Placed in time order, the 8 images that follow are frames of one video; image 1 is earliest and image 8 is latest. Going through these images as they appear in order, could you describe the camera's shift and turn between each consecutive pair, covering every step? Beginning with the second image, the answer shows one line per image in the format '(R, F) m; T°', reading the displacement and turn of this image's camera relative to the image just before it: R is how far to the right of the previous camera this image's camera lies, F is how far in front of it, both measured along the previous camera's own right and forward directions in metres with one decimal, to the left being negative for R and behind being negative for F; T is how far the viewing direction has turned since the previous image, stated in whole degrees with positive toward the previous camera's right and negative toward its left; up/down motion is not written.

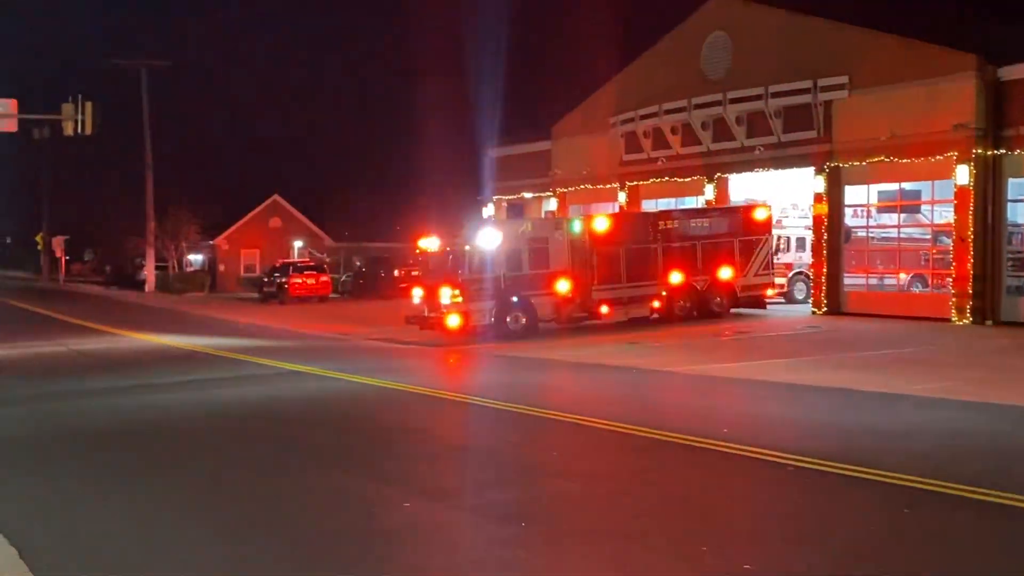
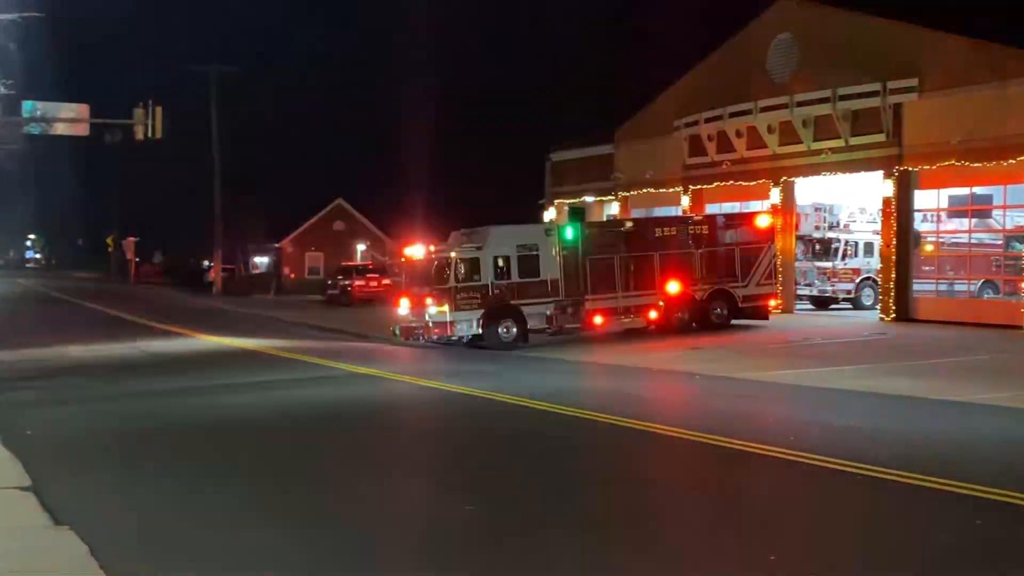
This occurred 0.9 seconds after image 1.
(0.0, 0.0) m; -3°
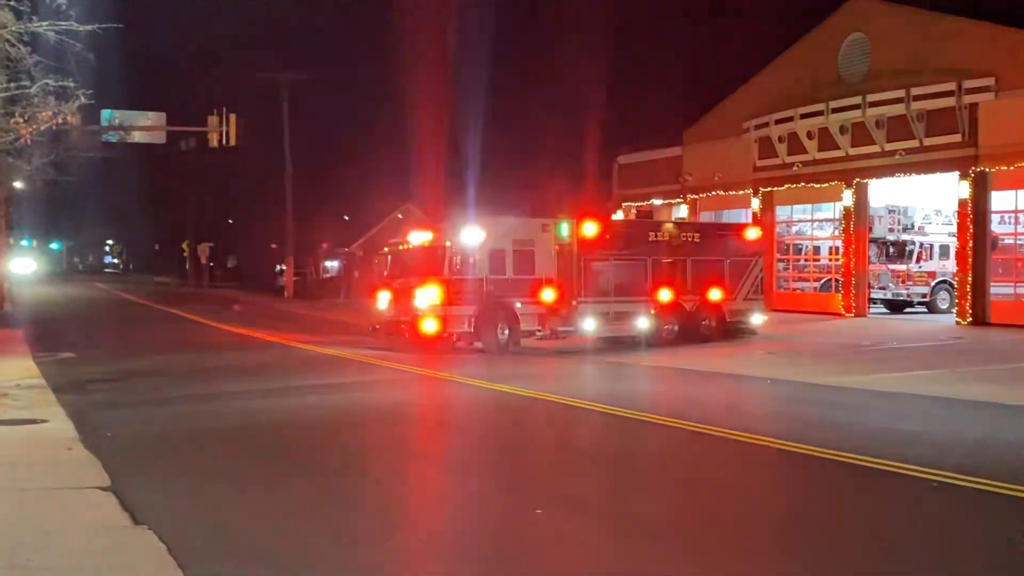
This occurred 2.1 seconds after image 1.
(0.0, 0.0) m; -3°
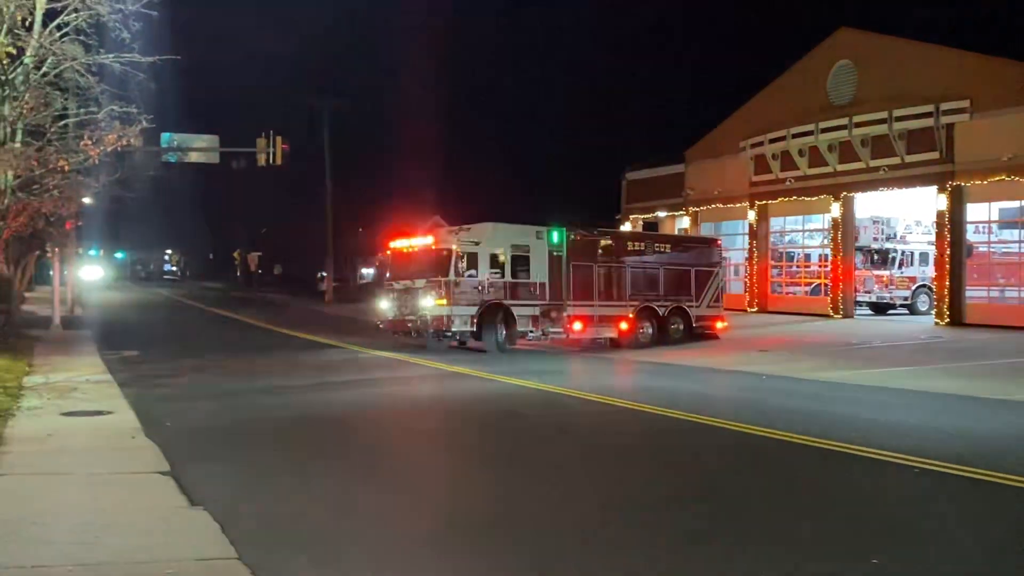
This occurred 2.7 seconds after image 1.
(+0.3, -2.1) m; -2°
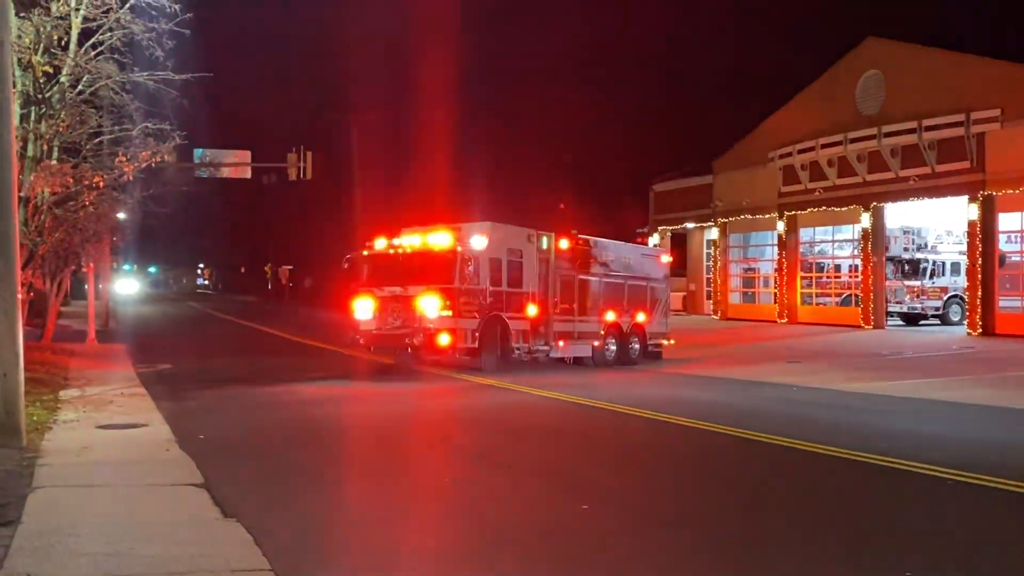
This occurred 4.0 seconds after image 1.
(+0.1, -0.1) m; -2°
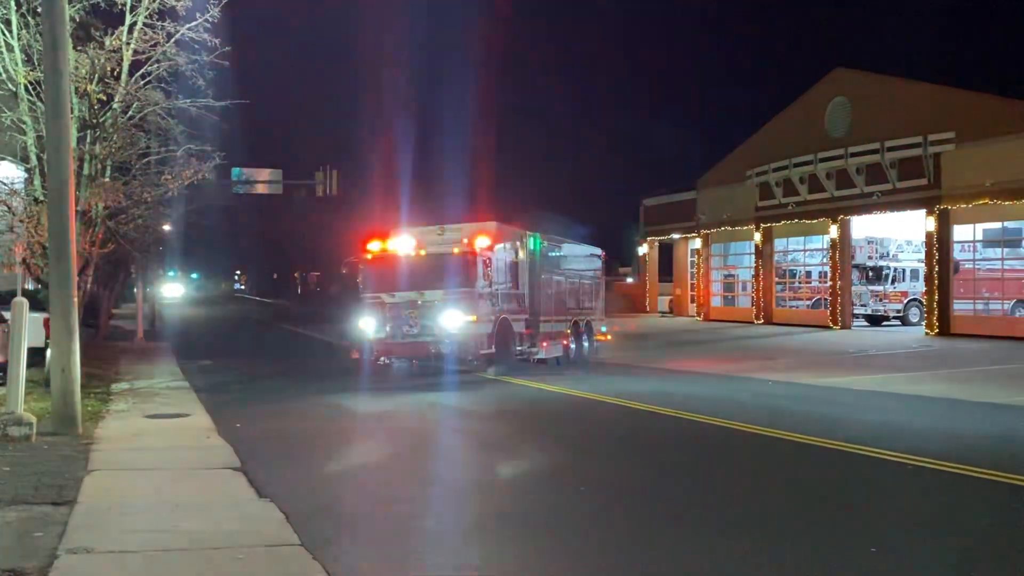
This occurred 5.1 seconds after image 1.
(+0.4, -2.5) m; -1°
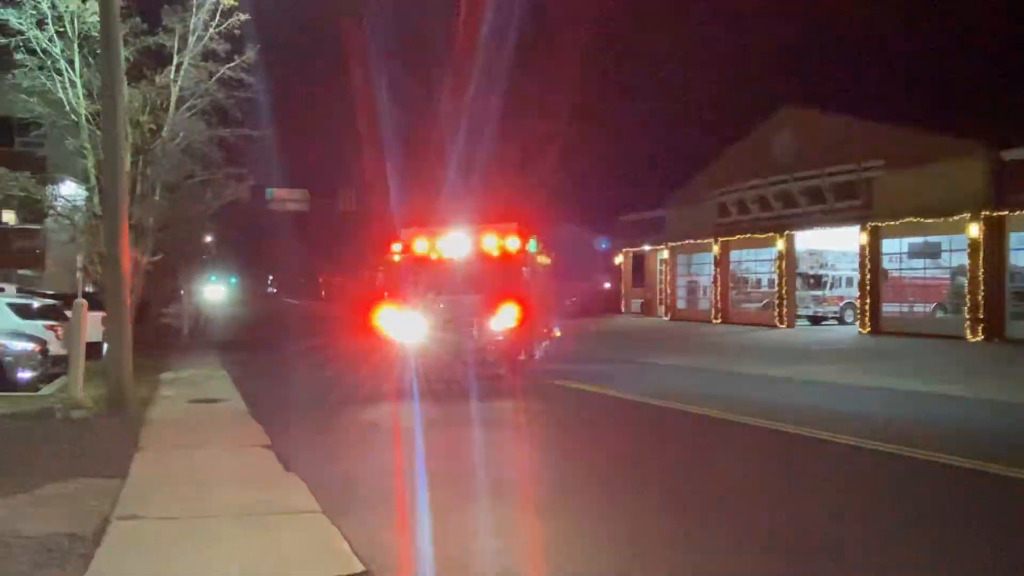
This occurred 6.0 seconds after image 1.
(+0.3, -4.0) m; 0°
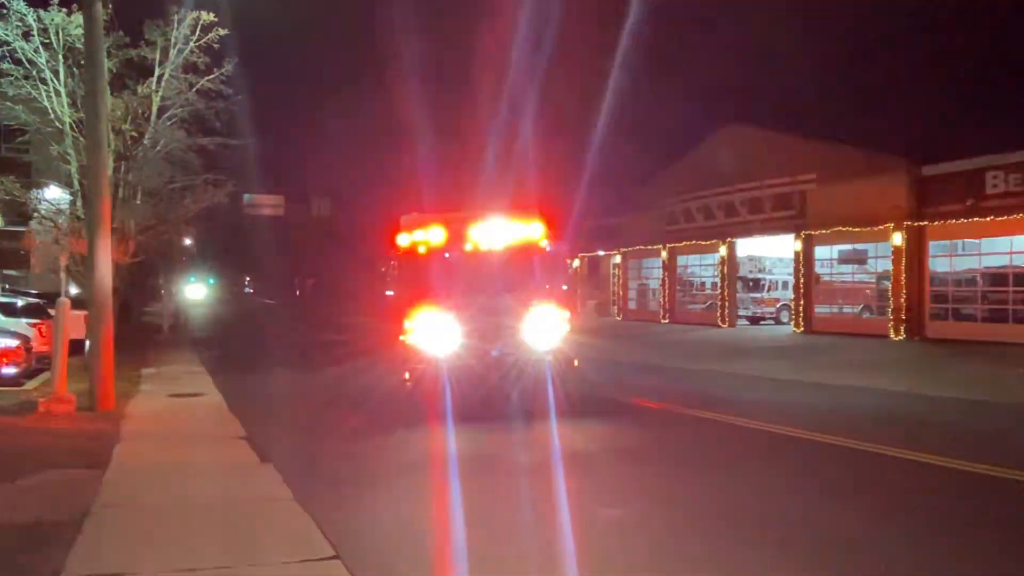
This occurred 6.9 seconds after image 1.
(-0.7, -2.1) m; +3°
